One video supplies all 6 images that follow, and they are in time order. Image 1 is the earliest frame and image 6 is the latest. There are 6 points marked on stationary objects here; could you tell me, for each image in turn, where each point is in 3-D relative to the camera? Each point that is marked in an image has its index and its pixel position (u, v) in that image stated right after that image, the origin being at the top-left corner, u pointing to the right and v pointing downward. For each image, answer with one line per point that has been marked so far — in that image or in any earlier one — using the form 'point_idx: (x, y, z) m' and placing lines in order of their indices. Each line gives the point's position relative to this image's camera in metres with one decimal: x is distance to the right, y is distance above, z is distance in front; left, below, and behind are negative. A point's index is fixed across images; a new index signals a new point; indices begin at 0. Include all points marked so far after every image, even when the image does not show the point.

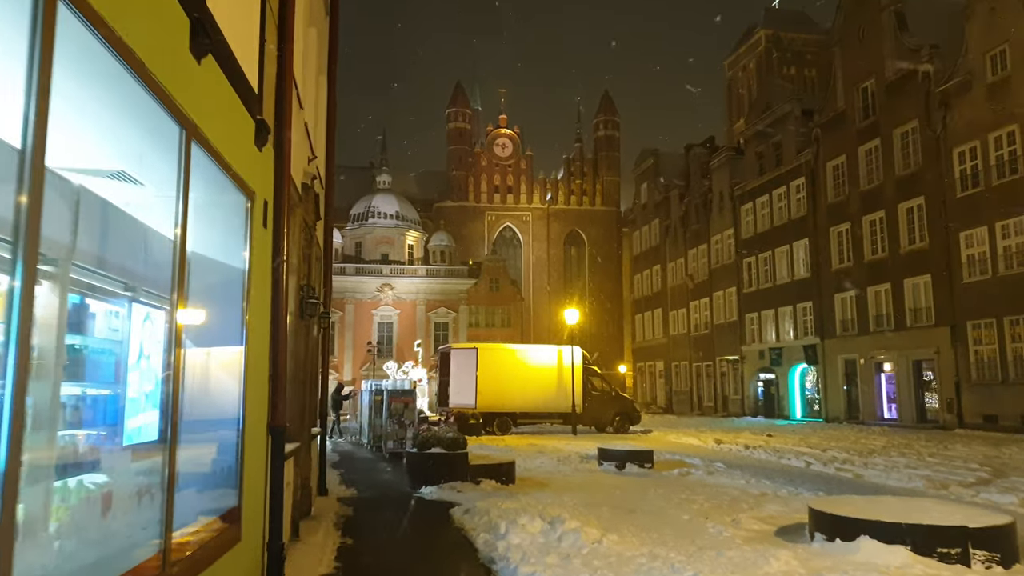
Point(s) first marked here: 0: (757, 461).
0: (+5.7, -4.1, +18.6) m
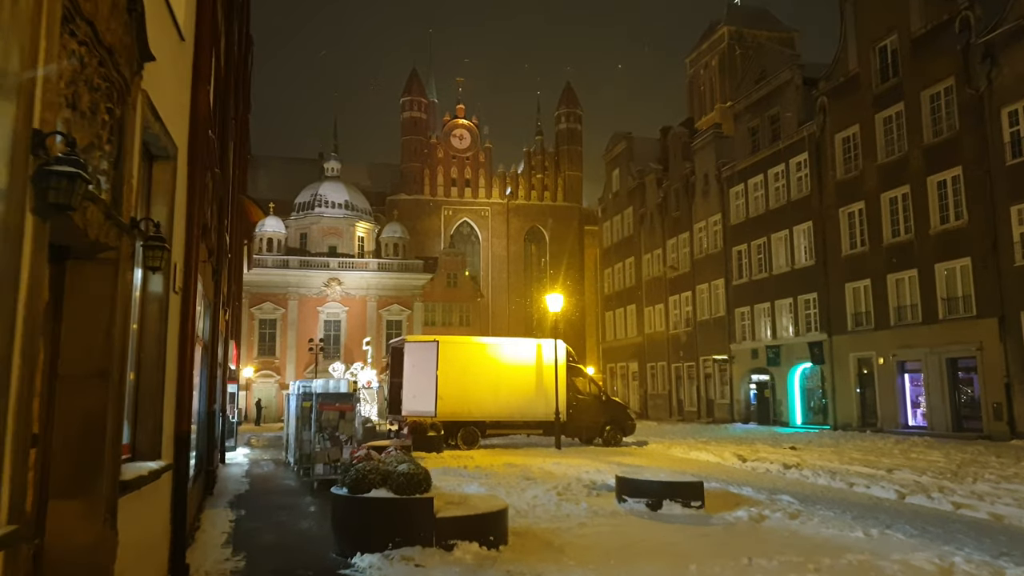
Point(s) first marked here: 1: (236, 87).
0: (+5.4, -3.5, +13.5) m
1: (-6.8, +4.7, +19.2) m
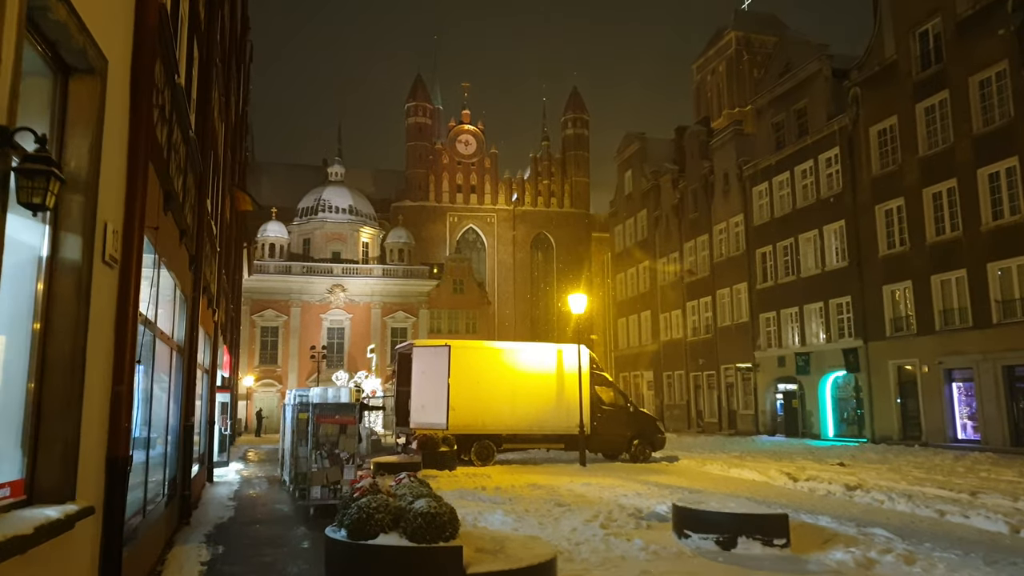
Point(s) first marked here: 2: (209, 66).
0: (+5.8, -3.3, +11.4) m
1: (-6.3, +4.8, +17.2) m
2: (-4.7, +3.5, +12.2) m
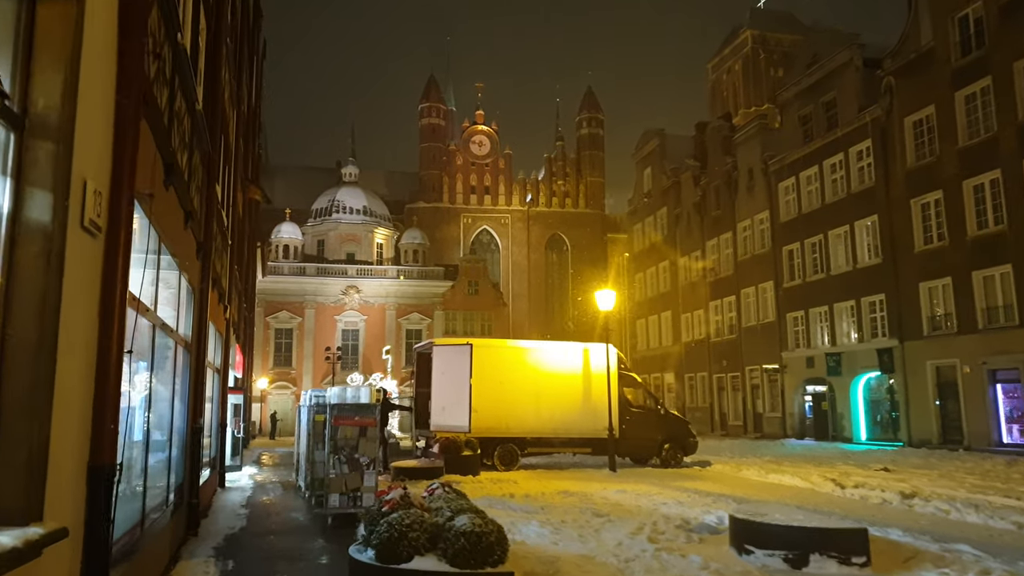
0: (+6.3, -3.2, +10.3) m
1: (-5.7, +4.9, +16.3) m
2: (-4.2, +3.6, +11.3) m
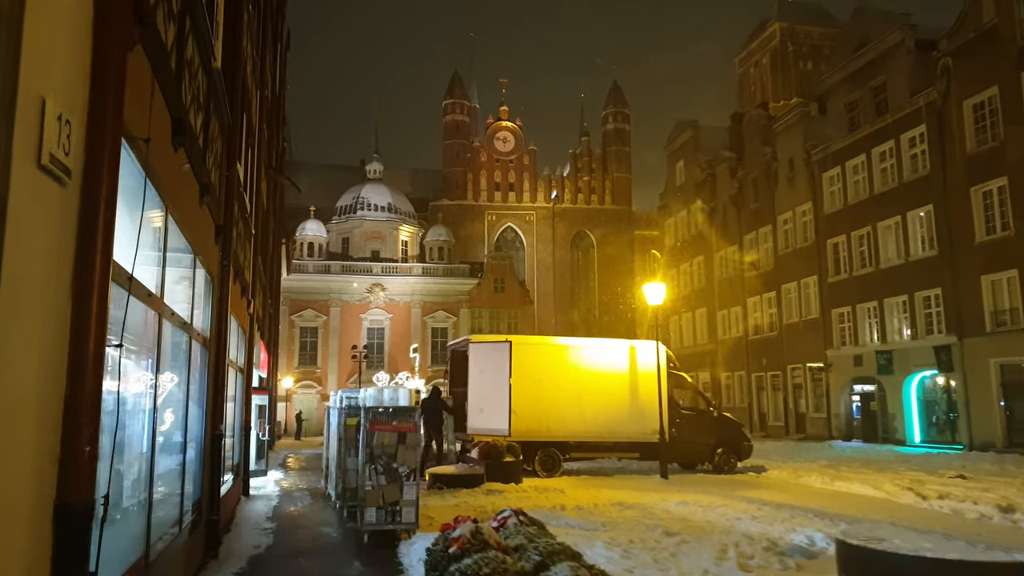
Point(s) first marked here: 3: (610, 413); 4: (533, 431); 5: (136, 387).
0: (+7.0, -3.0, +8.9) m
1: (-4.9, +5.0, +15.2) m
2: (-3.5, +3.7, +10.1) m
3: (+2.3, -2.9, +18.4) m
4: (+0.5, -3.2, +17.9) m
5: (-2.8, -0.7, +5.8) m
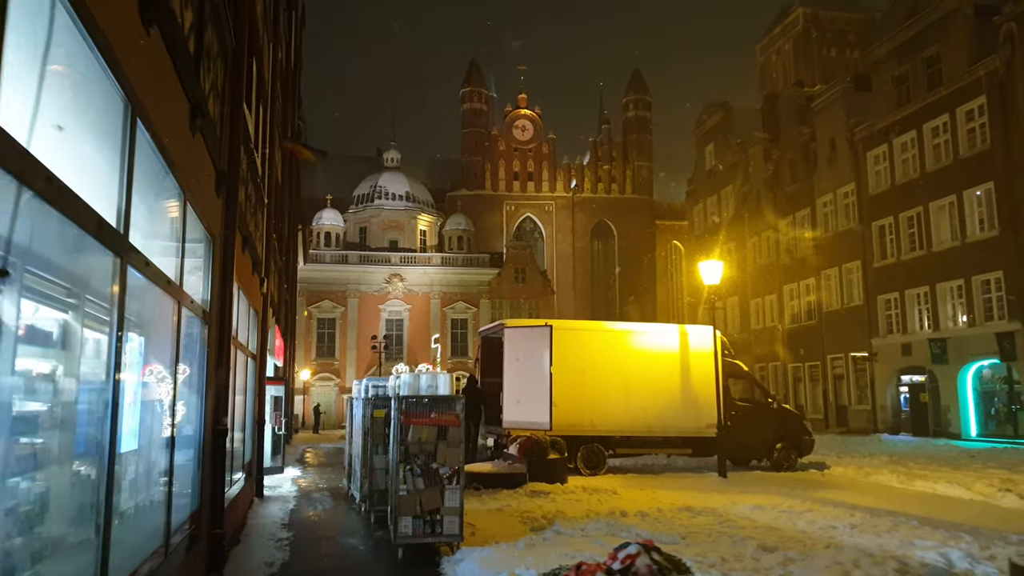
0: (+7.6, -2.6, +7.0) m
1: (-4.1, +5.4, +13.5) m
2: (-2.9, +4.1, +8.5) m
3: (+3.2, -2.5, +16.7) m
4: (+1.3, -2.8, +16.2) m
5: (-2.2, -0.4, +4.2) m
